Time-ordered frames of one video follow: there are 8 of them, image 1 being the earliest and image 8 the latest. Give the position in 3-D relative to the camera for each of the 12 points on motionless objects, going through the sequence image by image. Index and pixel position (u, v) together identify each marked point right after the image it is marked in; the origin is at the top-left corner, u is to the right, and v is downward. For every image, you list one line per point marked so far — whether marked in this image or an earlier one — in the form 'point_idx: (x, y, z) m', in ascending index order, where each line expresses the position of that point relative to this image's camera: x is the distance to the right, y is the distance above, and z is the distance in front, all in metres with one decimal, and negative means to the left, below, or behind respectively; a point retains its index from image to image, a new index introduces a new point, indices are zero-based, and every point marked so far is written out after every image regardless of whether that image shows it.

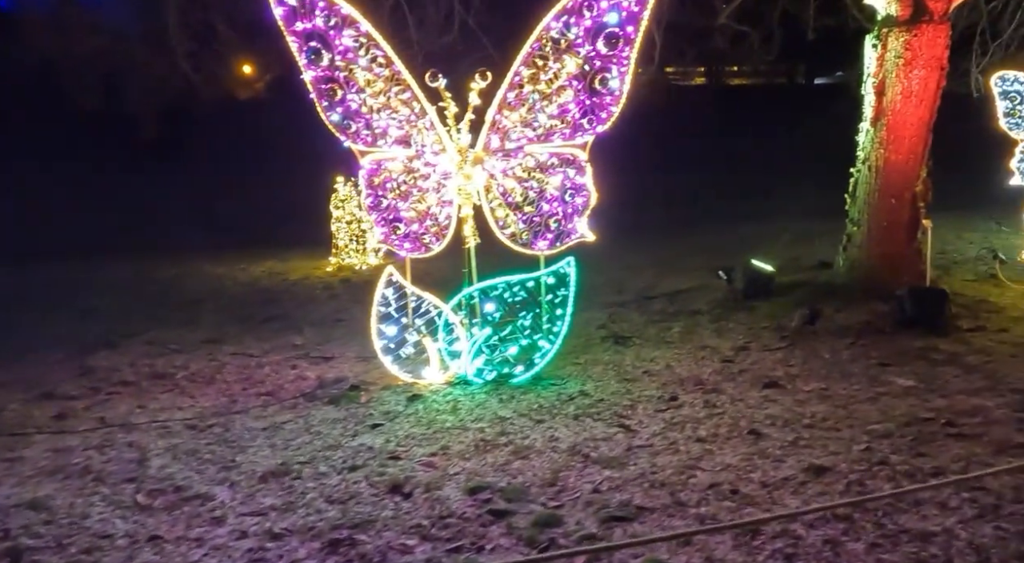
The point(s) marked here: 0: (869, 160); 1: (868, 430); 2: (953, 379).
0: (+3.0, +1.0, +7.7) m
1: (+1.6, -0.7, +4.2) m
2: (+2.5, -0.6, +5.2) m
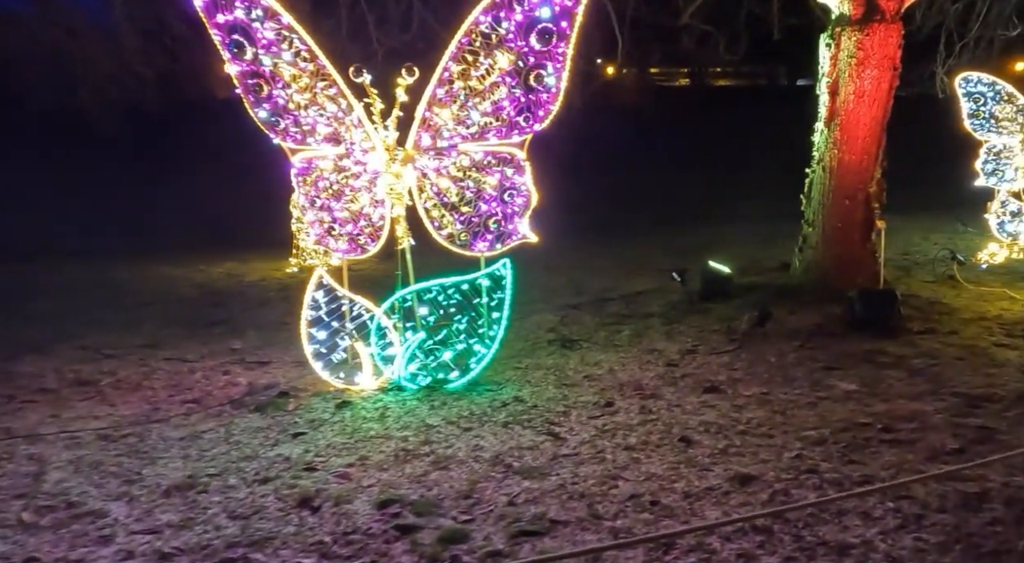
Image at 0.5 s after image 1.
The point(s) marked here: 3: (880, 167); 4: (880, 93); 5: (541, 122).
0: (+2.6, +1.0, +7.6) m
1: (+1.3, -0.7, +4.1) m
2: (+2.2, -0.6, +5.1) m
3: (+3.0, +1.0, +7.5) m
4: (+2.9, +1.5, +7.2) m
5: (+0.1, +0.8, +4.7) m
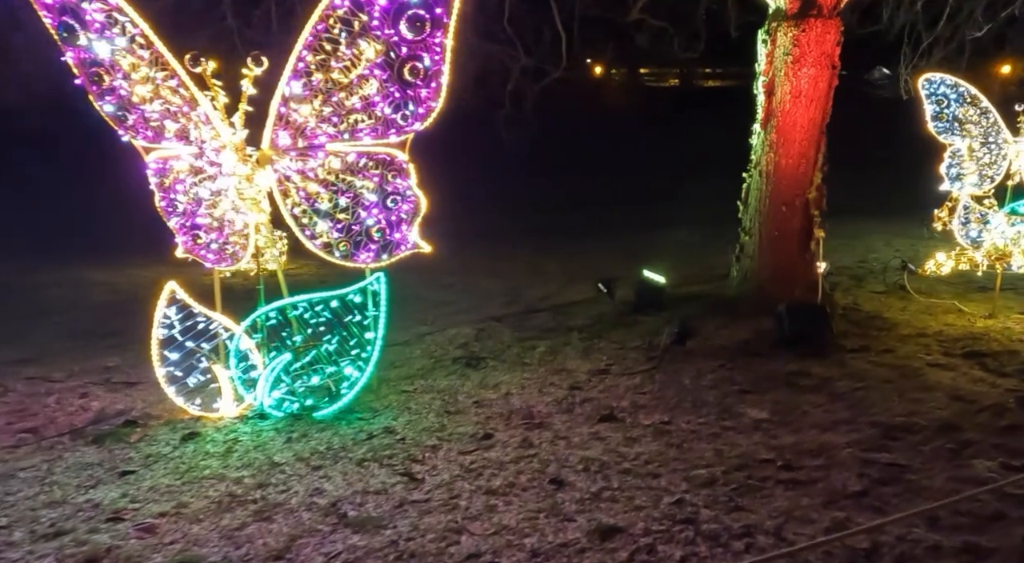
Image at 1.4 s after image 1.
0: (+2.0, +0.9, +7.2) m
1: (+0.7, -0.8, +3.7) m
2: (+1.6, -0.7, +4.7) m
3: (+2.4, +0.9, +7.1) m
4: (+2.3, +1.4, +6.8) m
5: (-0.4, +0.7, +4.2) m
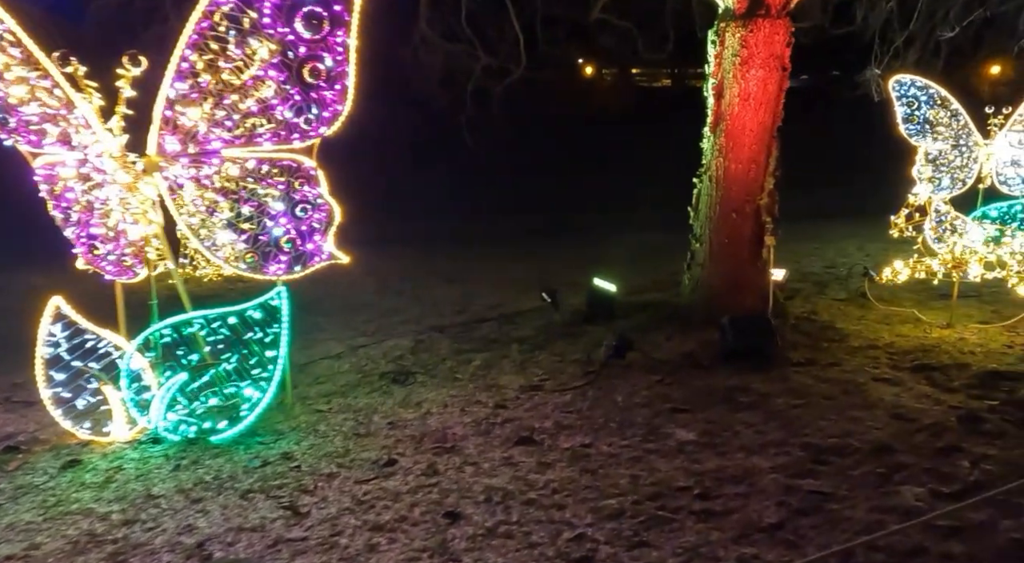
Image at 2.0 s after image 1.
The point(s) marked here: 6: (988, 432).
0: (+1.5, +0.9, +7.0) m
1: (+0.3, -0.9, +3.5) m
2: (+1.2, -0.7, +4.5) m
3: (+2.0, +0.8, +6.9) m
4: (+1.8, +1.3, +6.6) m
5: (-0.8, +0.7, +4.0) m
6: (+2.3, -0.7, +4.5) m
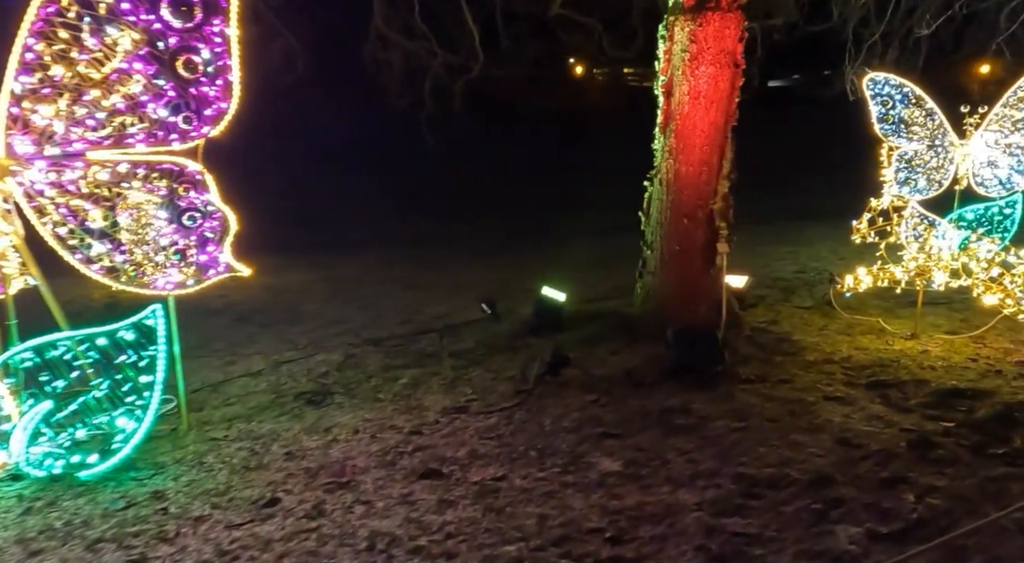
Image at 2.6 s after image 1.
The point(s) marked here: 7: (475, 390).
0: (+1.1, +0.8, +6.7) m
1: (-0.1, -0.9, +3.1) m
2: (+0.8, -0.8, +4.2) m
3: (+1.5, +0.7, +6.5) m
4: (+1.4, +1.3, +6.3) m
5: (-1.2, +0.6, +3.6) m
6: (+1.9, -0.8, +4.1) m
7: (-0.2, -0.6, +5.3) m
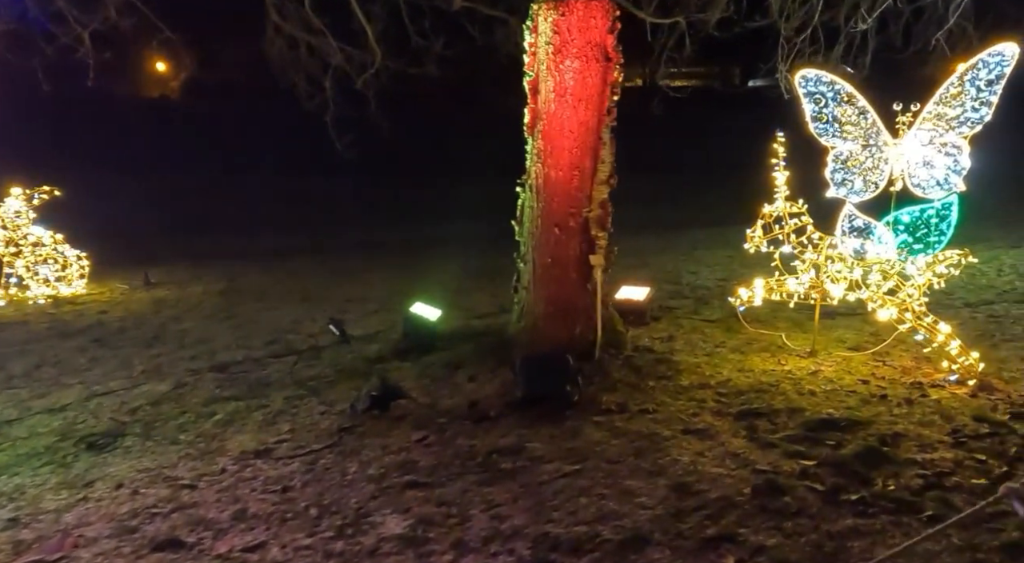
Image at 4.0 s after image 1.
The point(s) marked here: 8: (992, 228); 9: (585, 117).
0: (+0.1, +0.7, +6.1) m
1: (-0.9, -1.0, +2.5) m
2: (-0.1, -0.9, +3.6) m
3: (+0.6, +0.6, +6.0) m
4: (+0.5, +1.2, +5.7) m
5: (-2.1, +0.5, +3.0) m
6: (+1.1, -0.9, +3.6) m
7: (-1.1, -0.7, +4.7) m
8: (+7.2, +0.8, +13.7) m
9: (+0.5, +1.0, +5.7) m
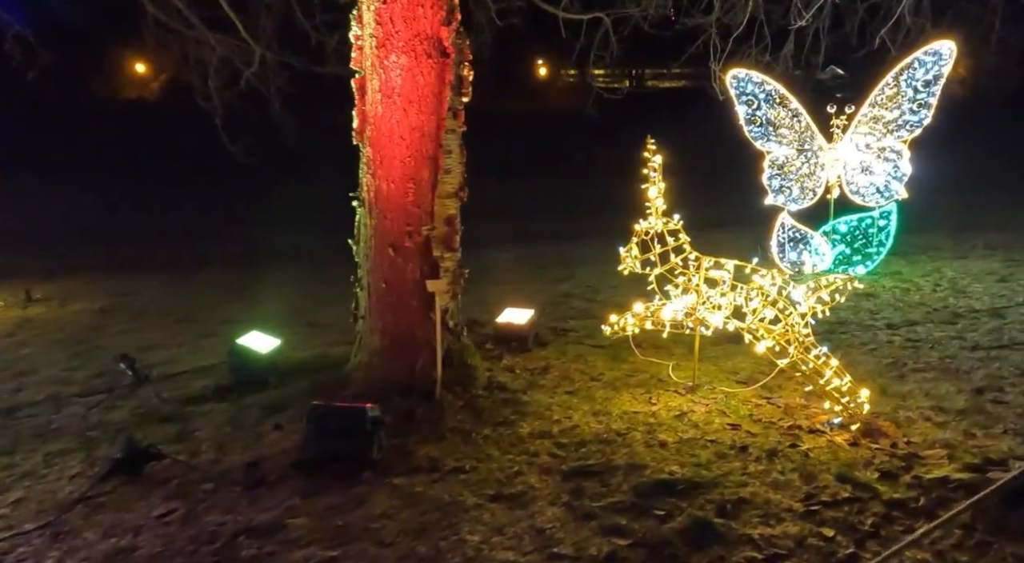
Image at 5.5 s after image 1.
0: (-0.9, +0.5, +5.3) m
1: (-1.8, -1.2, +1.7) m
2: (-1.1, -1.1, +2.8) m
3: (-0.4, +0.5, +5.2) m
4: (-0.5, +1.0, +4.9) m
5: (-3.0, +0.3, +2.2) m
6: (+0.1, -1.1, +2.8) m
7: (-2.1, -0.9, +3.9) m
8: (+6.1, +0.6, +13.1) m
9: (-0.5, +0.9, +5.0) m
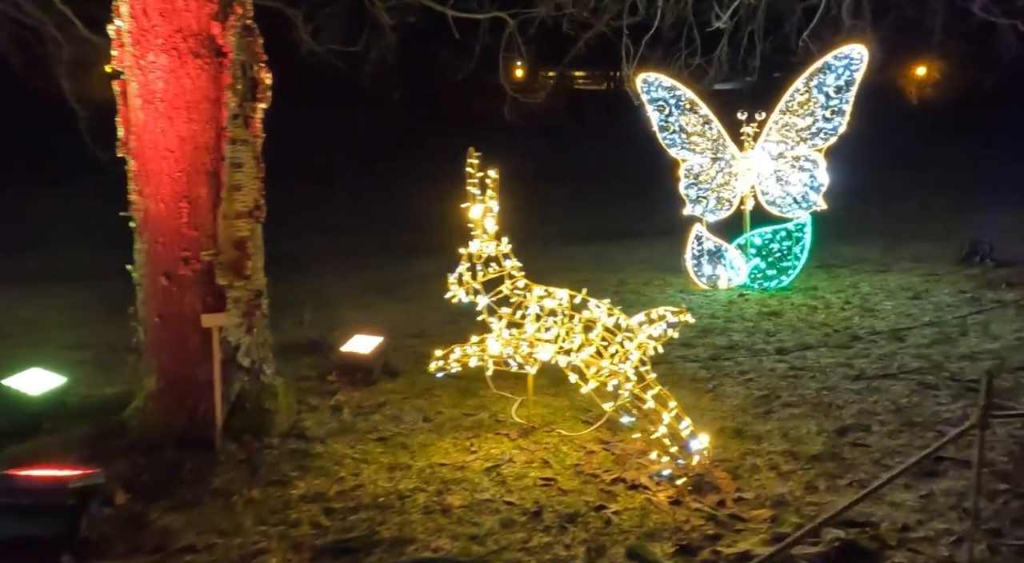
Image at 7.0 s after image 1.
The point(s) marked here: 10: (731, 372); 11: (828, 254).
0: (-1.9, +0.4, +4.6) m
1: (-2.7, -1.4, +1.0) m
2: (-2.0, -1.2, +2.1) m
3: (-1.4, +0.3, +4.6) m
4: (-1.5, +0.9, +4.3) m
5: (-4.0, +0.2, +1.4) m
6: (-0.8, -1.2, +2.2) m
7: (-3.0, -1.1, +3.1) m
8: (+4.8, +0.5, +12.6) m
9: (-1.5, +0.7, +4.3) m
10: (+1.6, -0.6, +6.5) m
11: (+4.2, +0.4, +12.3) m
